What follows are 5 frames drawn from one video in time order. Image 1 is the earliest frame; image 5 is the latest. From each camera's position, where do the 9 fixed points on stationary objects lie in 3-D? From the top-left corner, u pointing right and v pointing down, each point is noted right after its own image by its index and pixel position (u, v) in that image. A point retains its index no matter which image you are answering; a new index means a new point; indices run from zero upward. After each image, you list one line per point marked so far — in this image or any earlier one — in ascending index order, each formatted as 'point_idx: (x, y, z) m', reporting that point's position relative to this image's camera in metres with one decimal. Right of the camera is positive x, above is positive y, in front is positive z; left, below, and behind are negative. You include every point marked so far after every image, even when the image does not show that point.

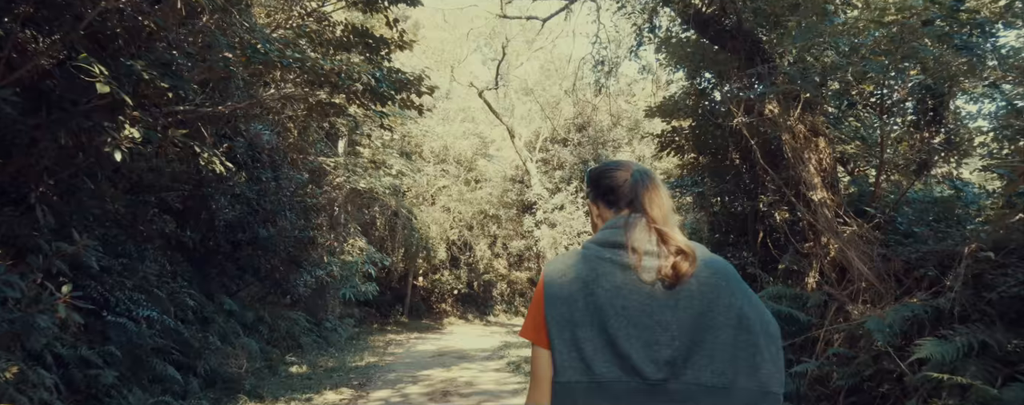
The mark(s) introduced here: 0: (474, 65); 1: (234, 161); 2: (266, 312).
0: (-1.3, +4.4, +19.3) m
1: (-4.8, +0.7, +10.6) m
2: (-5.6, -2.5, +13.6) m
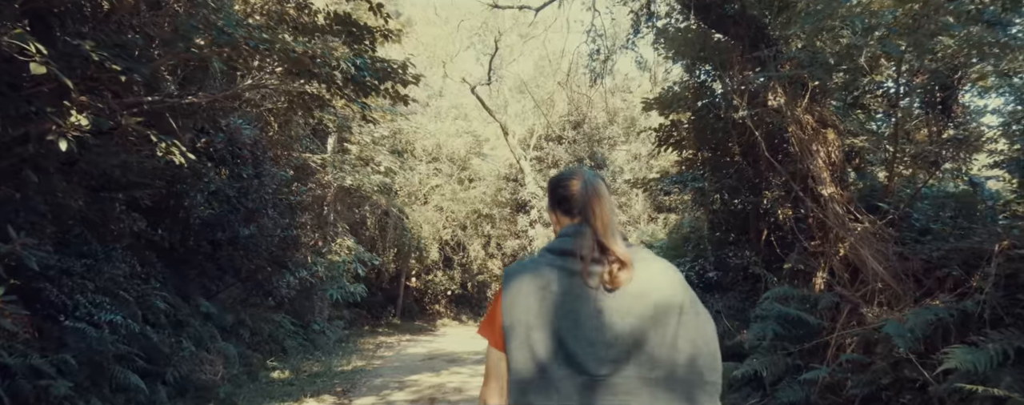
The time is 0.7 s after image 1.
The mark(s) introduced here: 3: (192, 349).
0: (-1.5, +4.4, +18.9) m
1: (-5.0, +0.8, +10.1) m
2: (-5.7, -2.4, +13.1) m
3: (-4.6, -2.1, +8.7) m
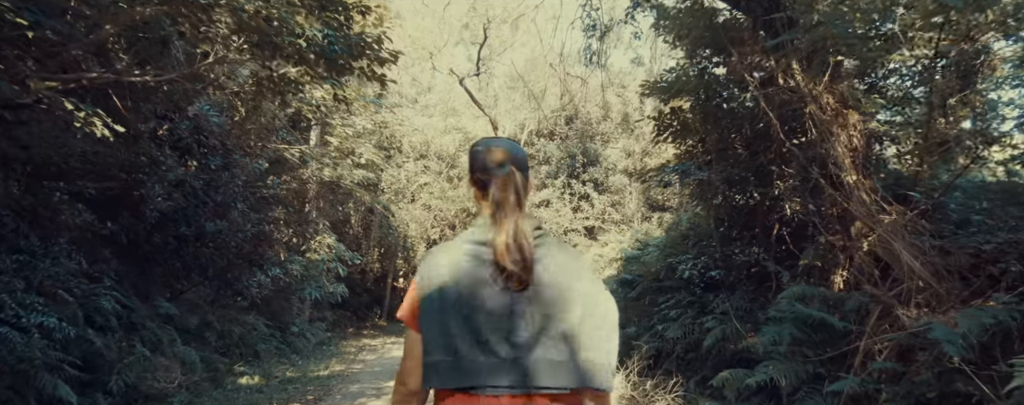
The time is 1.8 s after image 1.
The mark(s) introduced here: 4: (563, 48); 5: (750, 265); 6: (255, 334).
0: (-1.8, +4.5, +18.1) m
1: (-5.2, +0.9, +9.3) m
2: (-6.0, -2.3, +12.3) m
3: (-4.8, -2.0, +7.9) m
4: (+0.8, +2.2, +9.1) m
5: (+3.3, -0.9, +8.3) m
6: (-5.7, -2.9, +13.5) m
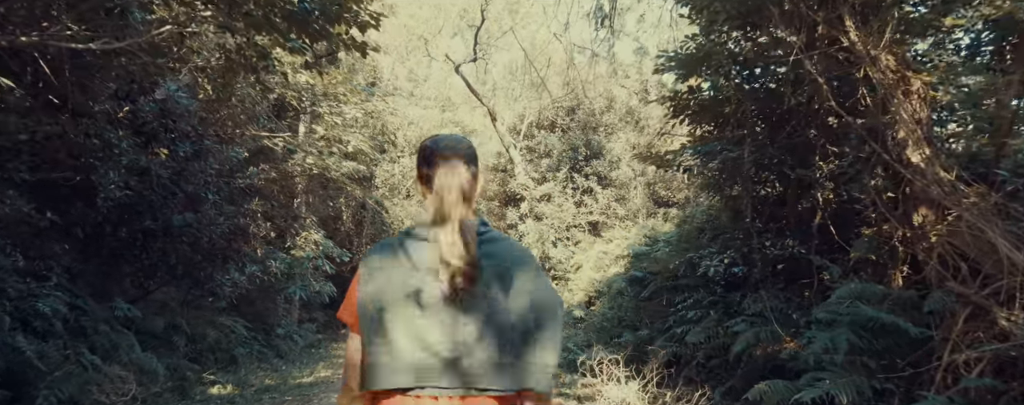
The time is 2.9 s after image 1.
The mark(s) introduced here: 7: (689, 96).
0: (-1.8, +4.7, +17.1) m
1: (-5.2, +1.0, +8.3) m
2: (-6.0, -2.2, +11.3) m
3: (-4.8, -1.8, +6.9) m
4: (+0.7, +2.4, +8.1) m
5: (+3.3, -0.7, +7.3) m
6: (-5.7, -2.8, +12.5) m
7: (+2.3, +1.4, +7.9) m
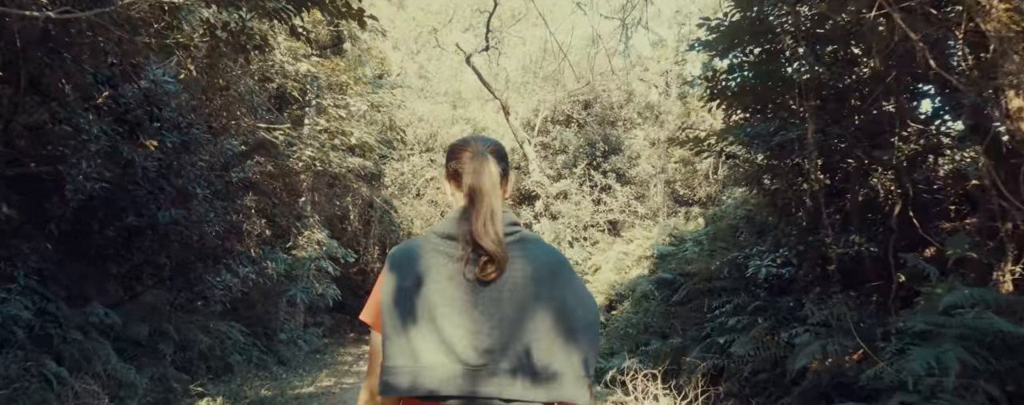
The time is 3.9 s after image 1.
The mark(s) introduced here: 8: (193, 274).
0: (-1.4, +4.7, +16.3) m
1: (-5.0, +1.1, +7.5) m
2: (-5.7, -2.1, +10.5) m
3: (-4.6, -1.7, +6.1) m
4: (+1.0, +2.5, +7.2) m
5: (+3.5, -0.6, +6.4) m
6: (-5.4, -2.7, +11.7) m
7: (+2.5, +1.5, +7.0) m
8: (-4.9, -1.1, +9.5) m
